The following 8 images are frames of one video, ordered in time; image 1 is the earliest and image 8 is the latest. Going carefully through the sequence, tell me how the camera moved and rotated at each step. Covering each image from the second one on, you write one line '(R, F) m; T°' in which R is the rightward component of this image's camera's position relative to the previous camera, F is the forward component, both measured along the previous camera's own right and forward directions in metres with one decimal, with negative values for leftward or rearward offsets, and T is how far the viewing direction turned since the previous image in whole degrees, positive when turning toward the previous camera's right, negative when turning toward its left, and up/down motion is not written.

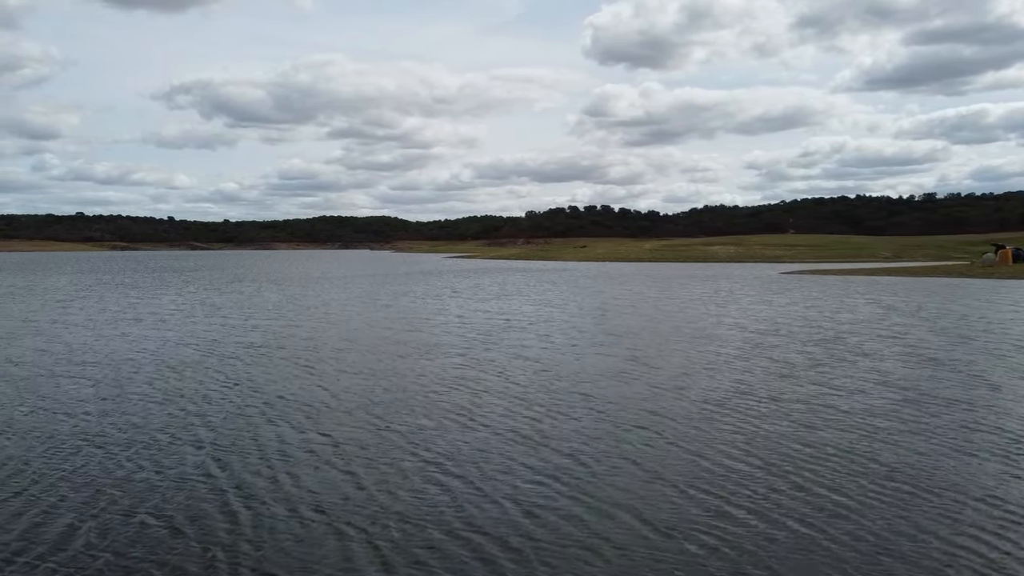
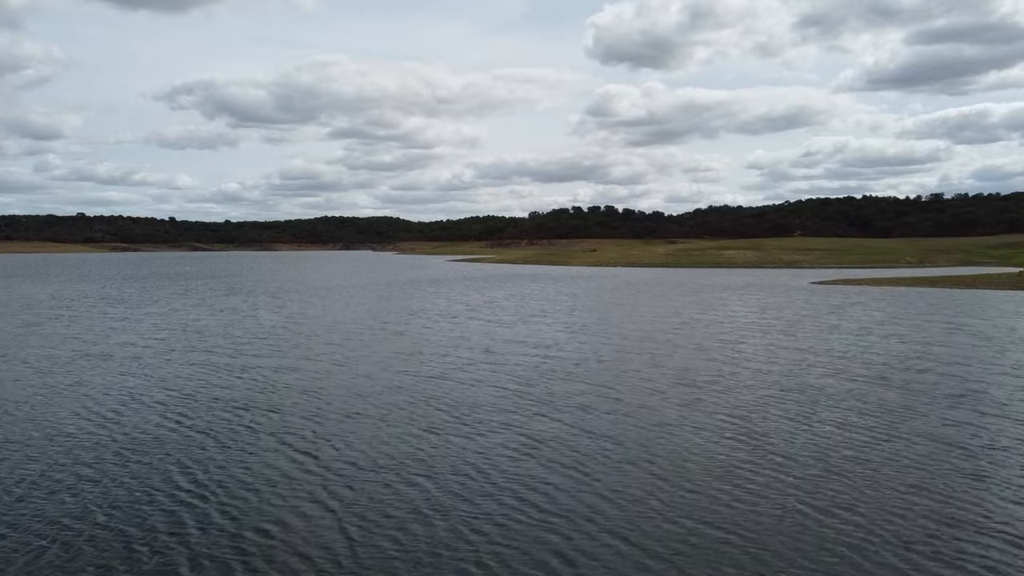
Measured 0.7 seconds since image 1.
(-0.9, +3.2) m; 0°
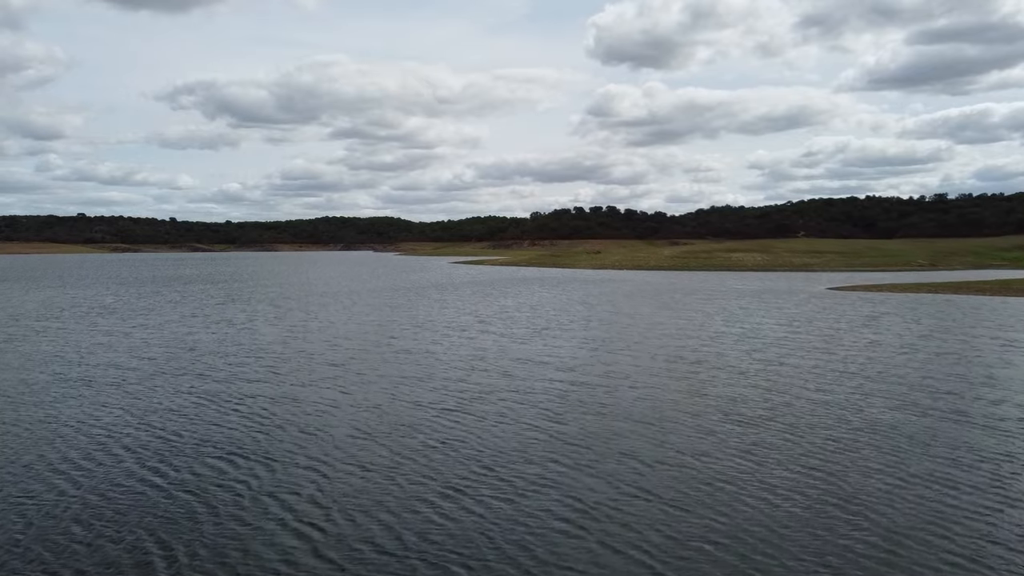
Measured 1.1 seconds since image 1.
(-0.4, +1.6) m; 0°
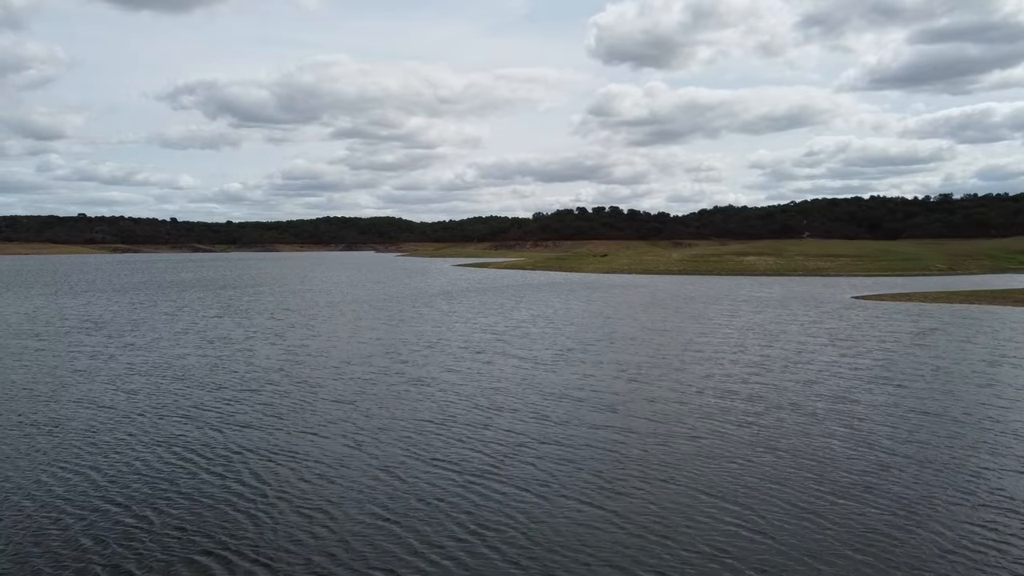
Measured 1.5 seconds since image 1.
(-0.6, +2.2) m; 0°
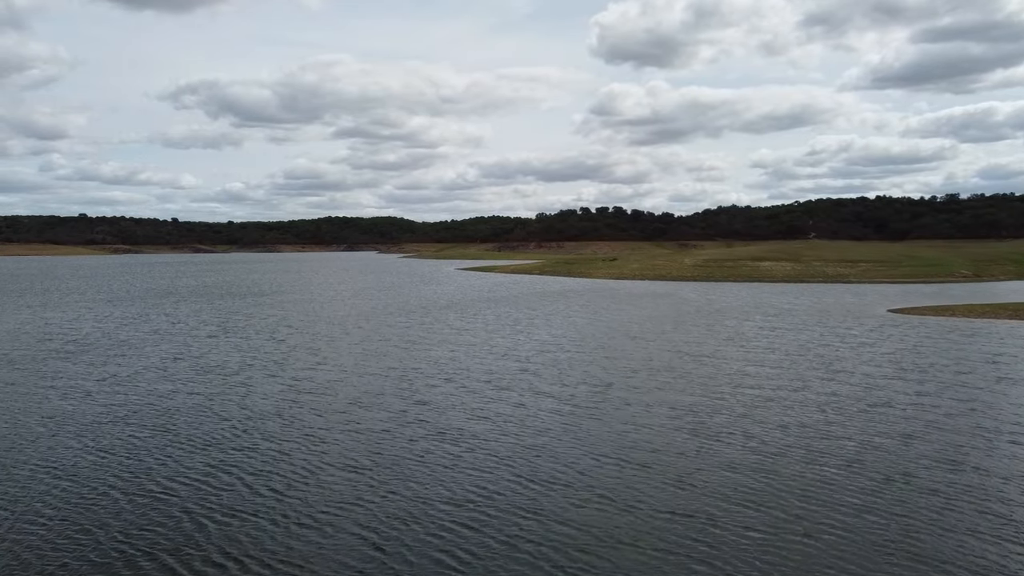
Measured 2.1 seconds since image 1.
(-0.8, +2.7) m; 0°
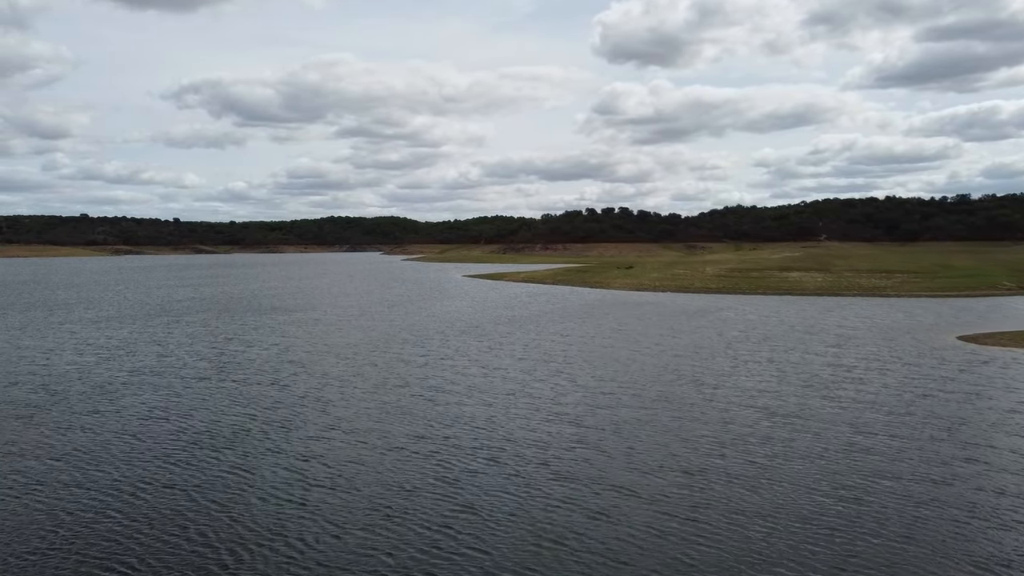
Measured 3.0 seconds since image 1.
(-1.4, +4.5) m; 0°
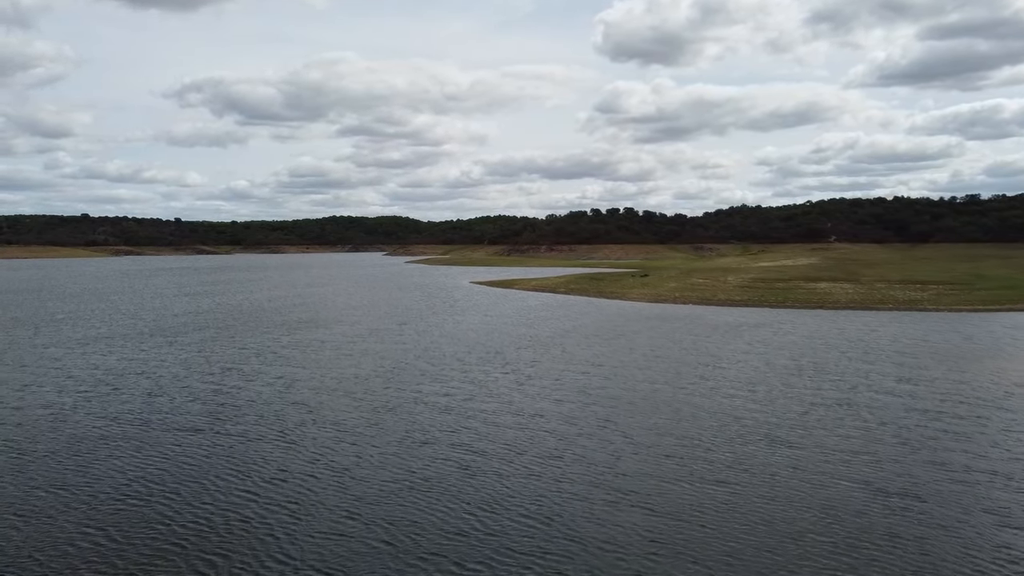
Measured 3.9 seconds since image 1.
(-1.3, +3.9) m; 0°
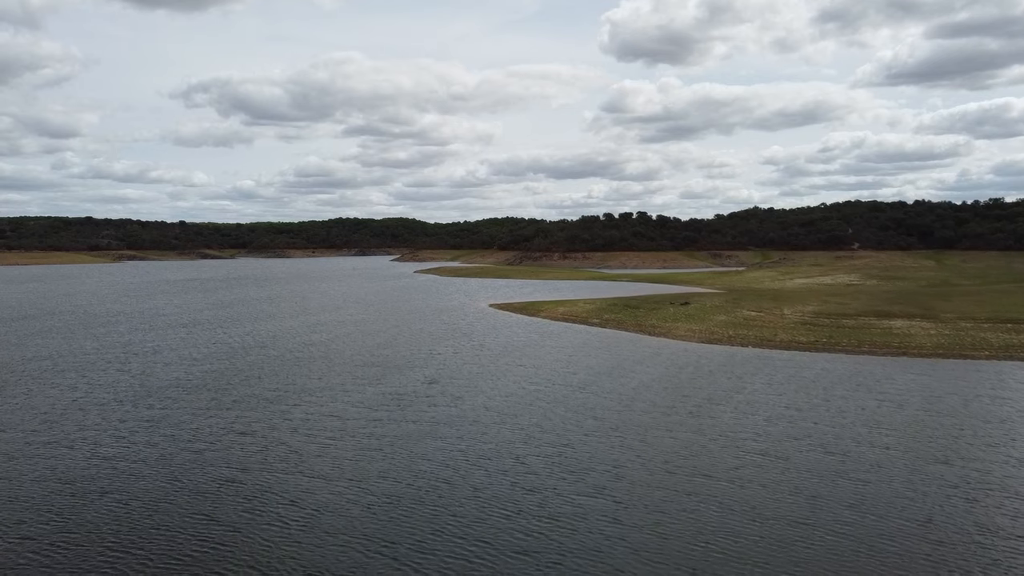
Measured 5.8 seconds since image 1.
(-2.8, +8.6) m; 0°
